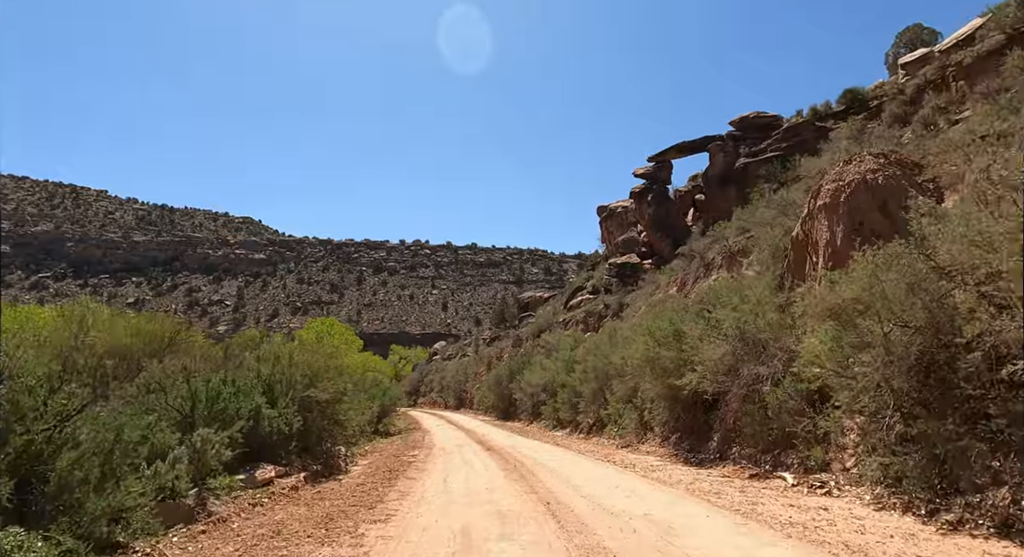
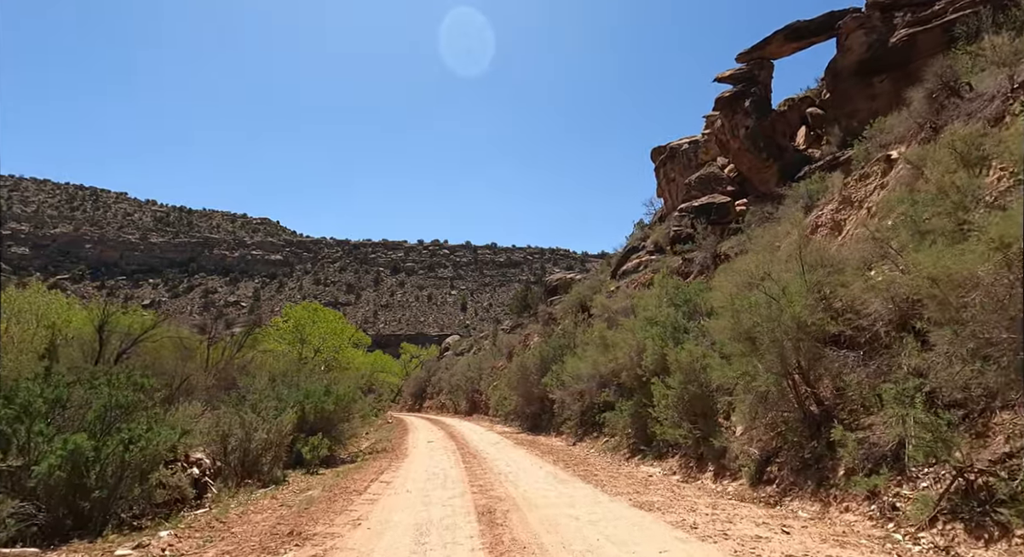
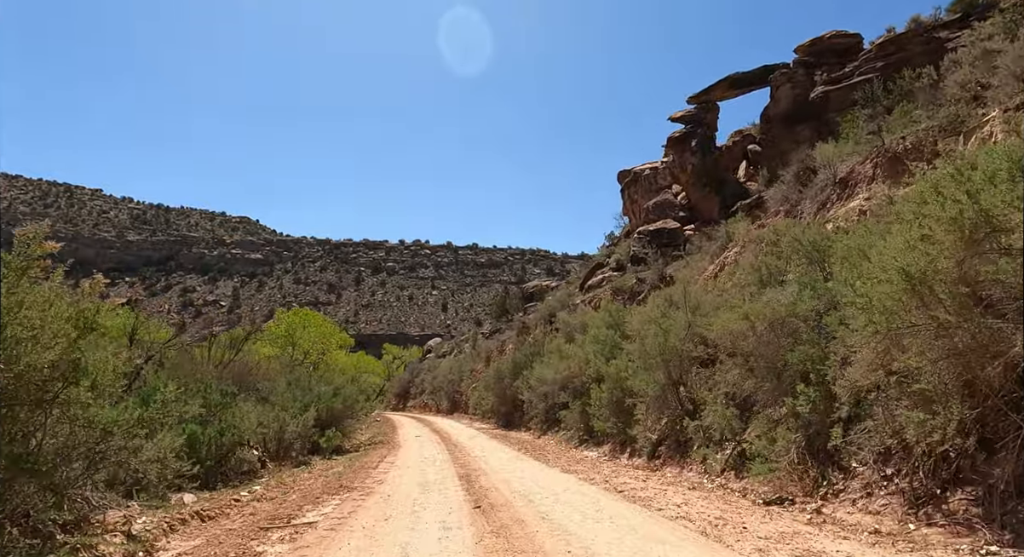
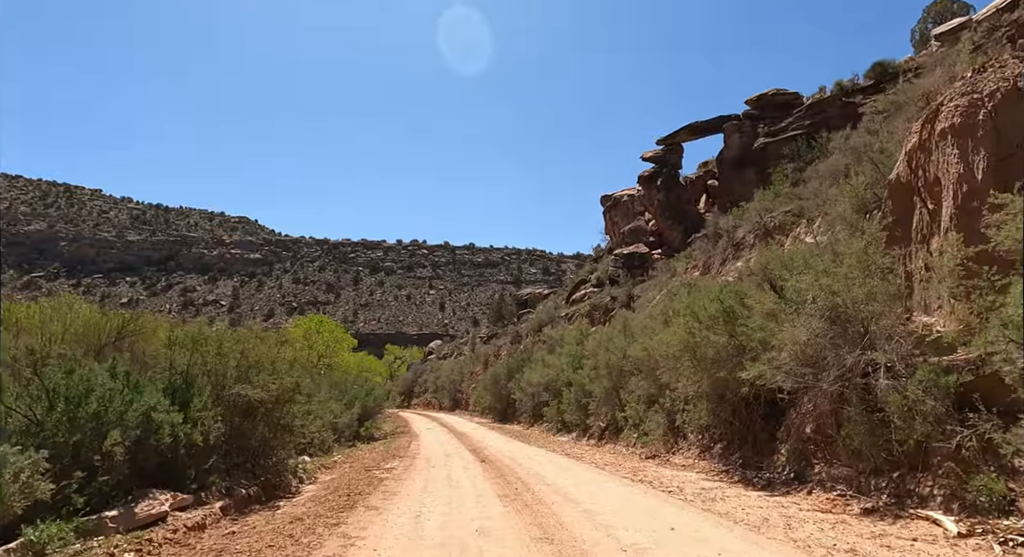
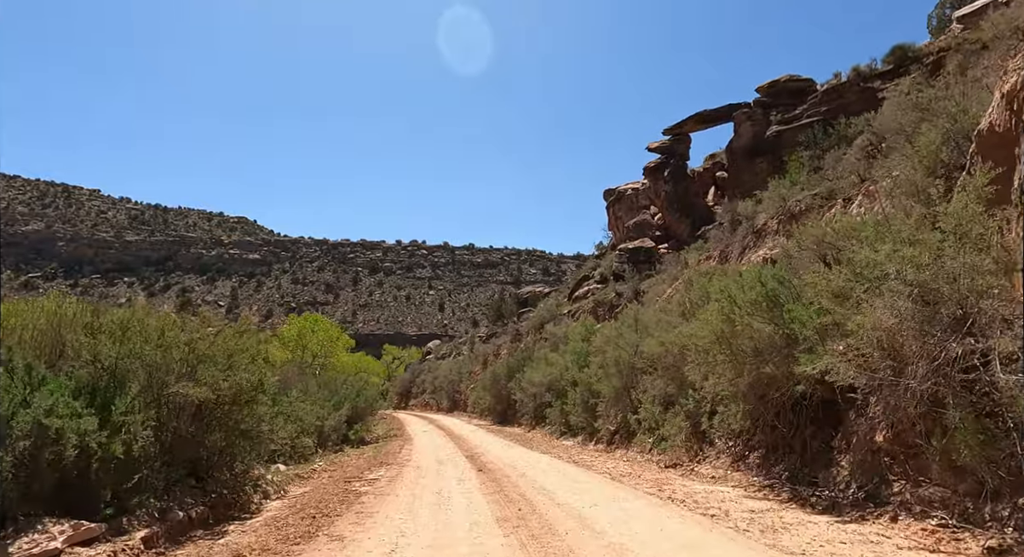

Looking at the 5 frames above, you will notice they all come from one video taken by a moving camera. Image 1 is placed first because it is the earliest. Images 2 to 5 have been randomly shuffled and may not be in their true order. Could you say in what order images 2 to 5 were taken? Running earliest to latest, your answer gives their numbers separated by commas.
4, 5, 3, 2
